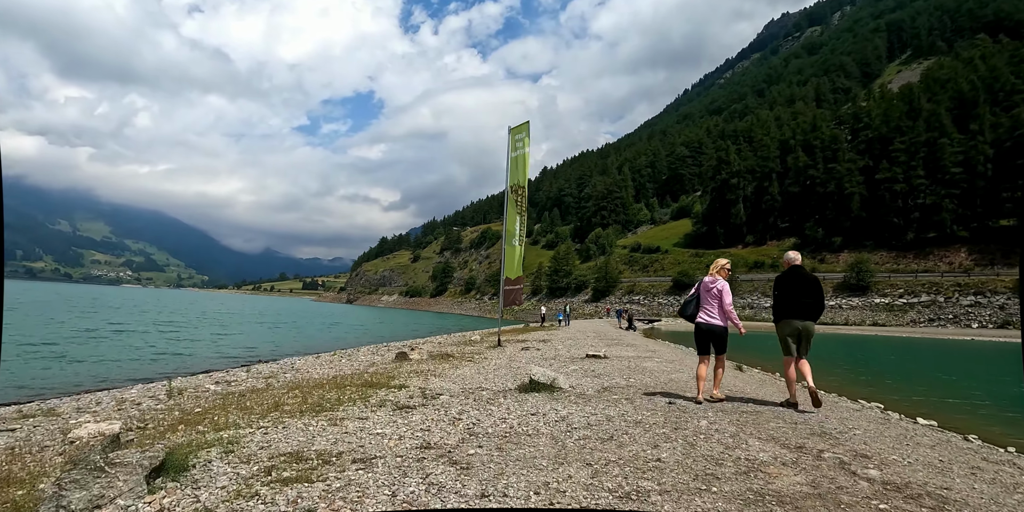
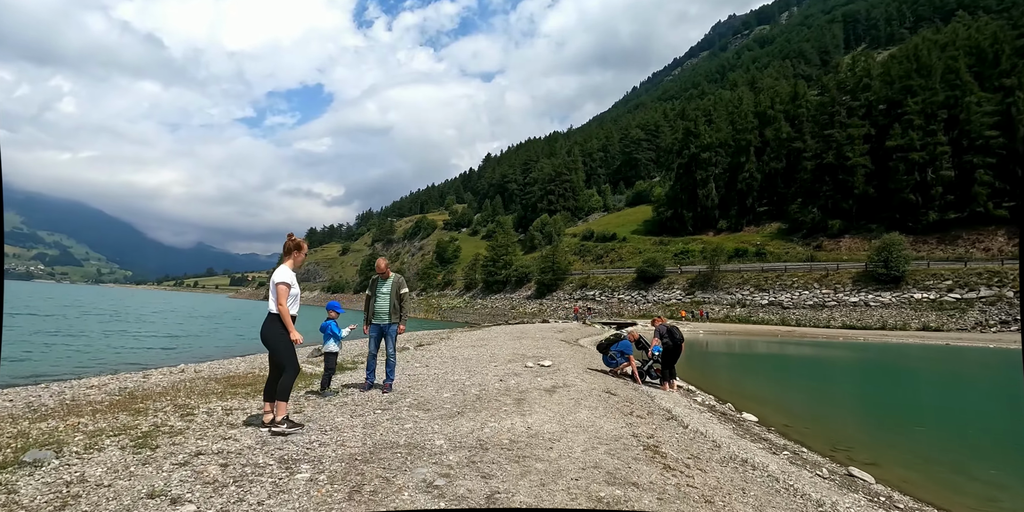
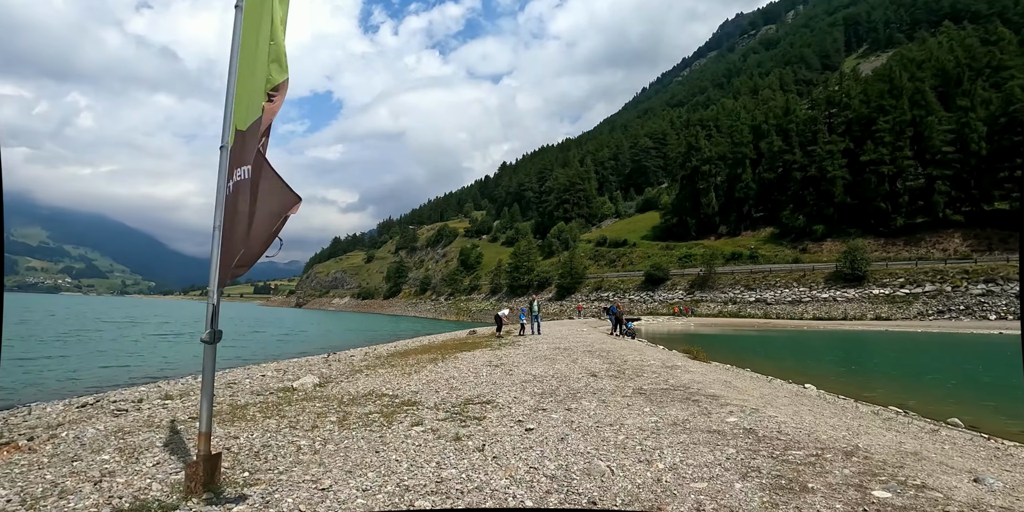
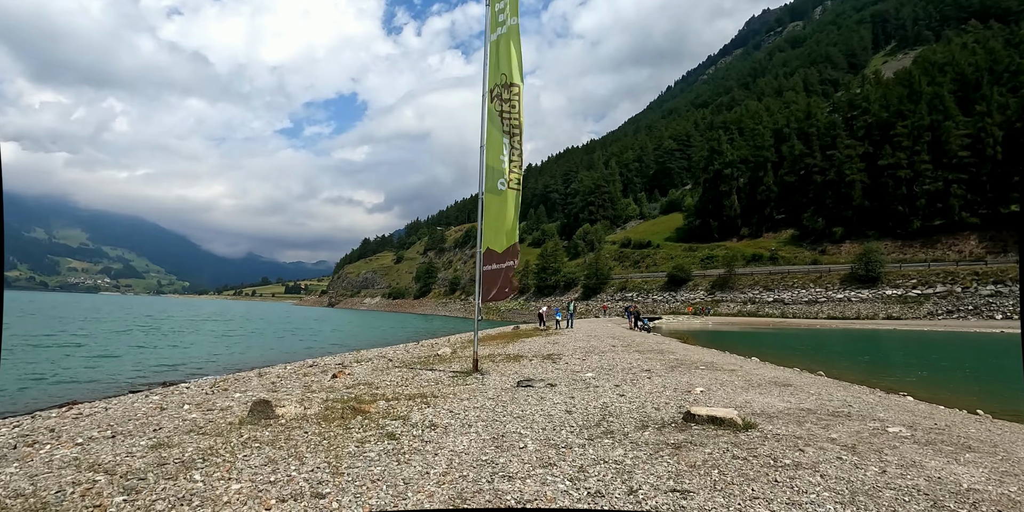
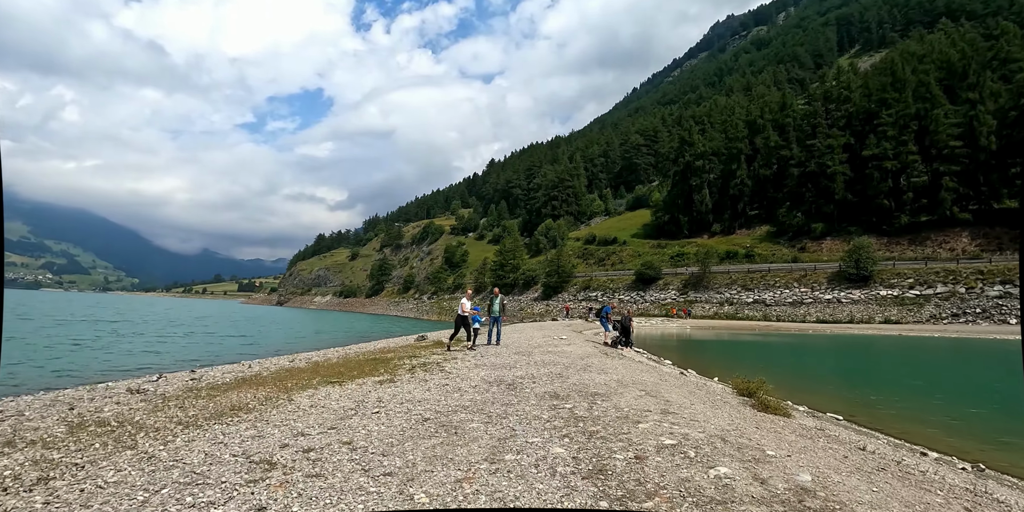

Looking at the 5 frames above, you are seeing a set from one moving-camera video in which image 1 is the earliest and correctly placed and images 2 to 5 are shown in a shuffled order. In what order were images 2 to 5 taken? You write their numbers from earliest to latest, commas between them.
4, 3, 5, 2
